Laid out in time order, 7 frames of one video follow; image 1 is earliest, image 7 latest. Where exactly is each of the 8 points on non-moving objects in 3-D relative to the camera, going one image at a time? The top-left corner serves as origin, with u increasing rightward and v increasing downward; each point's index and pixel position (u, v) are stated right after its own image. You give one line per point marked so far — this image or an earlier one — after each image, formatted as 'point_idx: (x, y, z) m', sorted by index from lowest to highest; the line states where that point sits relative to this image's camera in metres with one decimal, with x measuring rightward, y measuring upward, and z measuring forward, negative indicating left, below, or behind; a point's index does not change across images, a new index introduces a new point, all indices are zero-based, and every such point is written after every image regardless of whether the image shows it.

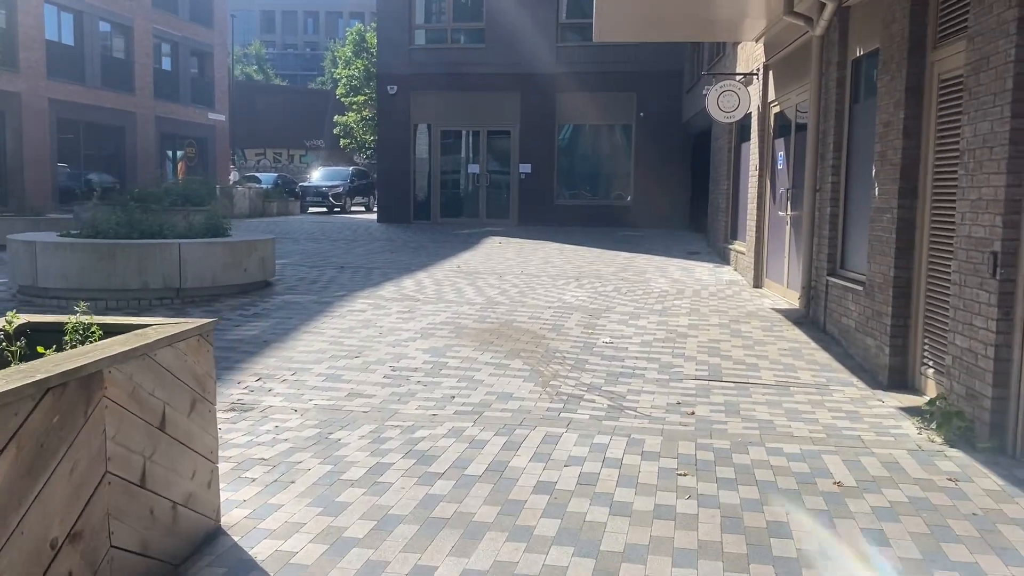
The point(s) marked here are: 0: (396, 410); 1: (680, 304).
0: (-0.9, -0.9, +6.6) m
1: (+2.1, -0.2, +10.9) m
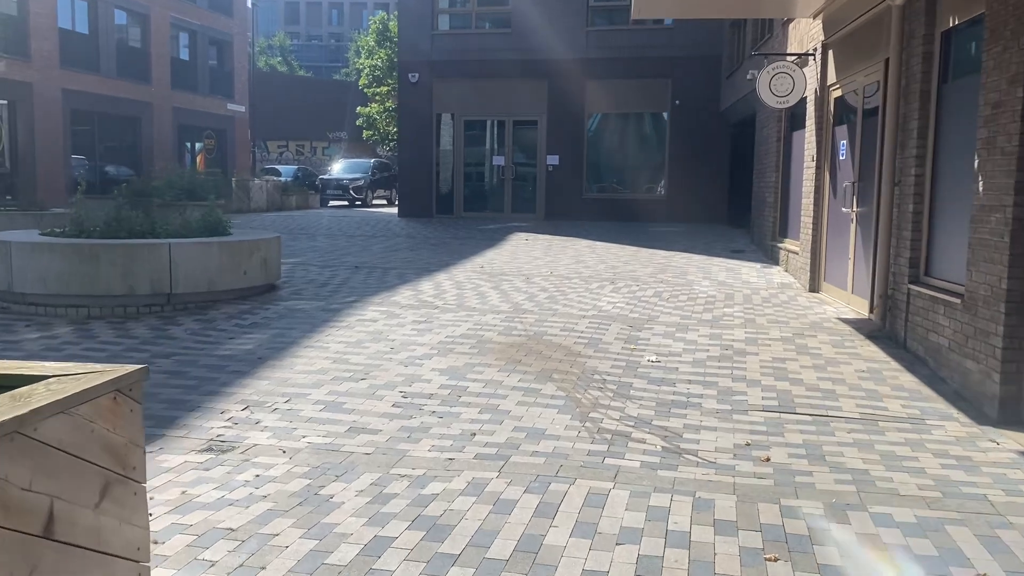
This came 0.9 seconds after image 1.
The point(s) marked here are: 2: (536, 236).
0: (-0.7, -1.0, +5.5) m
1: (+2.4, -0.3, +9.7) m
2: (+0.5, +1.1, +18.3) m
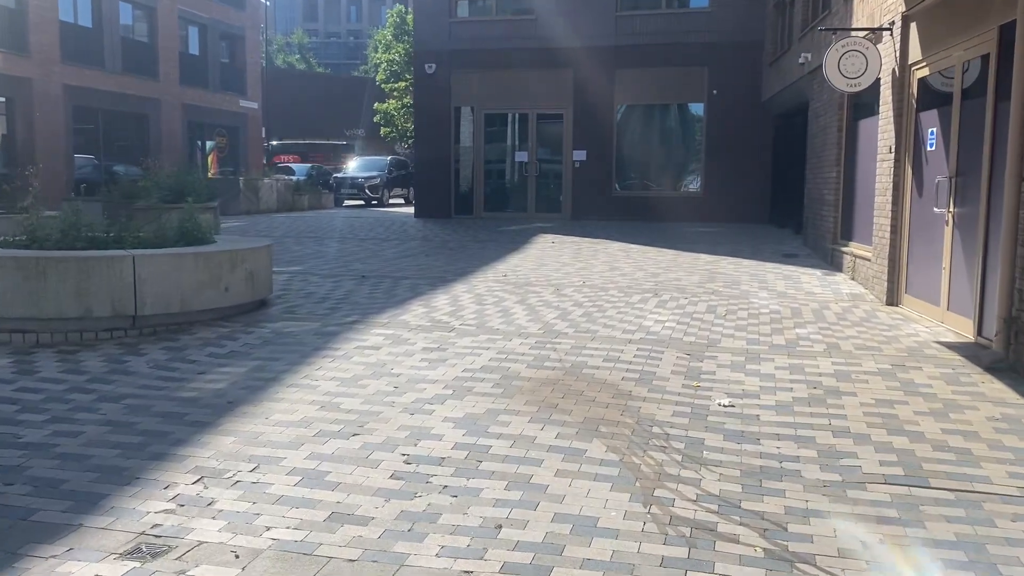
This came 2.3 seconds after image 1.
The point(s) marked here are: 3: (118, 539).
0: (-0.5, -1.2, +3.9) m
1: (+2.7, -0.4, +8.1) m
2: (+1.0, +0.9, +16.7) m
3: (-1.8, -1.2, +4.1) m
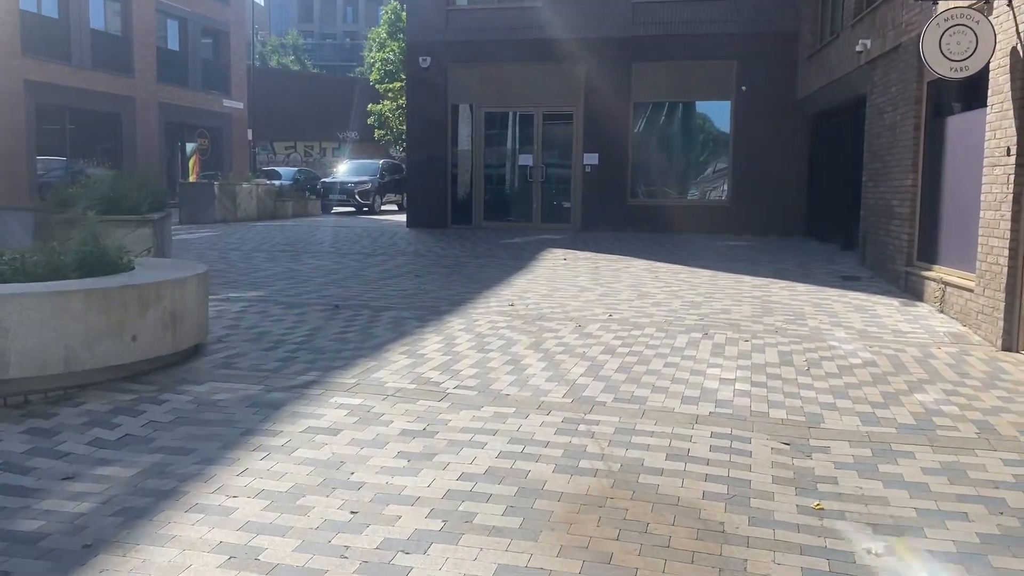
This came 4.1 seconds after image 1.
0: (-0.4, -1.5, +1.7) m
1: (+2.8, -0.8, +5.8) m
2: (+1.1, +0.5, +14.5) m
3: (-1.7, -1.5, +1.9) m
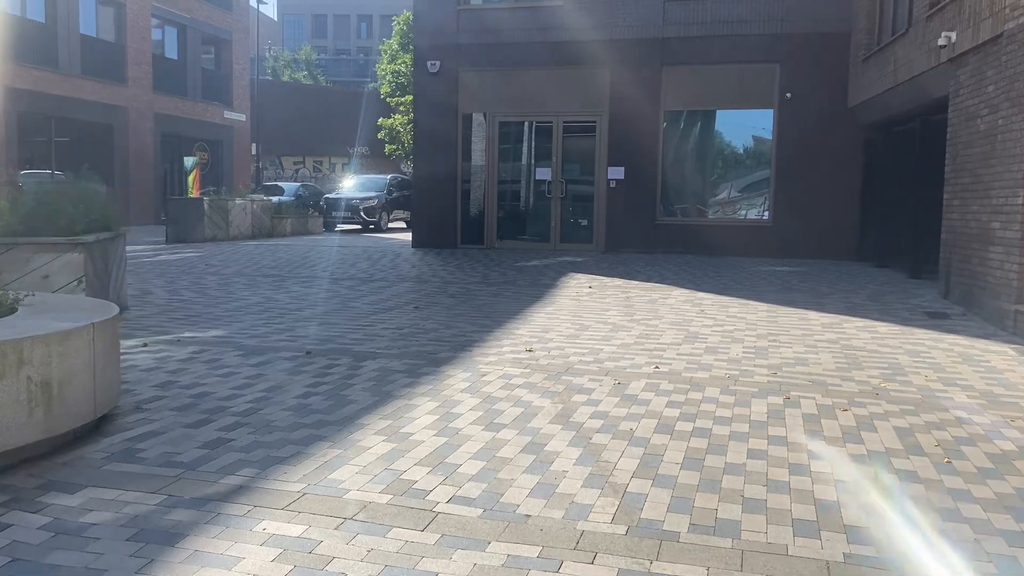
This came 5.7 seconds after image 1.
0: (-0.3, -1.7, -0.3) m
1: (+2.9, -1.1, +3.8) m
2: (+1.3, +0.1, +12.5) m
3: (-1.7, -1.7, -0.1) m
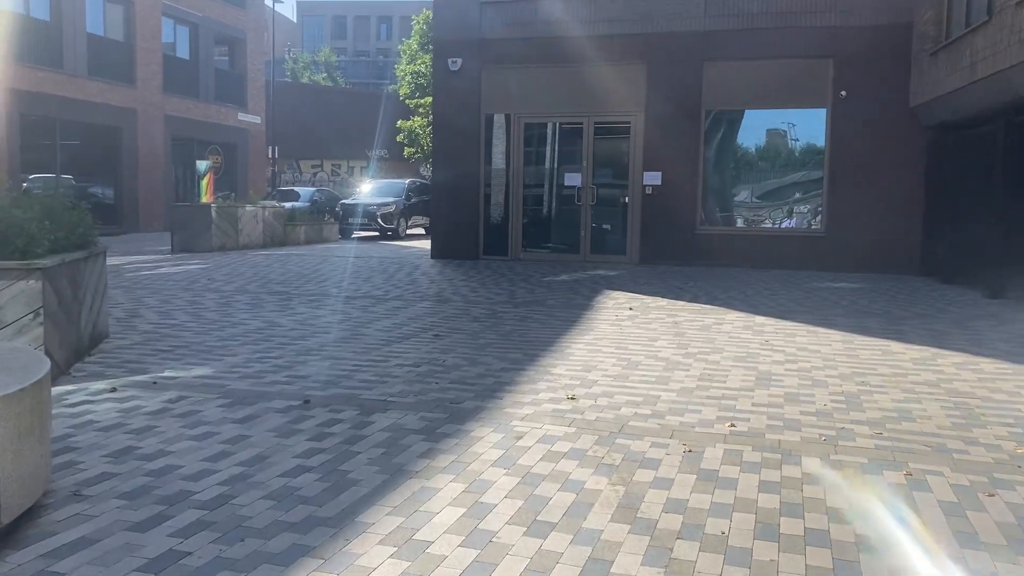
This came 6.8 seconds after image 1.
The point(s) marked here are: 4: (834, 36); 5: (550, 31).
0: (-0.2, -1.9, -1.6) m
1: (+3.1, -1.3, +2.4) m
2: (+1.7, -0.2, +11.2) m
3: (-1.6, -1.9, -1.4) m
4: (+5.4, +4.2, +14.9) m
5: (+0.7, +4.7, +16.1) m
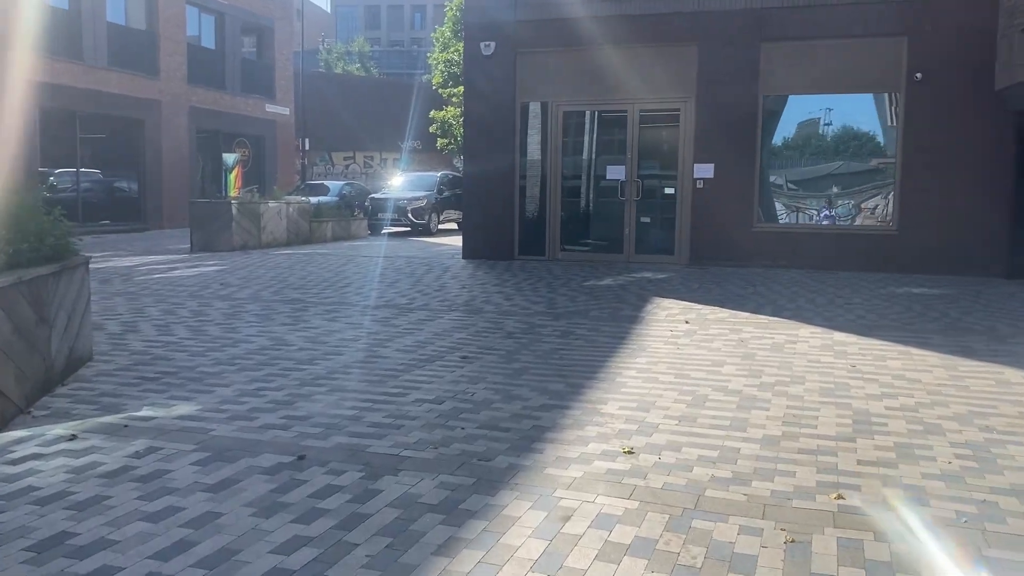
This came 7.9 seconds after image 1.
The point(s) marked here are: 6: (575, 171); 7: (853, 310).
0: (-0.3, -2.2, -2.8) m
1: (+3.2, -1.5, +1.1) m
2: (+2.1, -0.3, +9.8) m
3: (-1.6, -2.2, -2.5) m
4: (+6.0, +4.2, +13.4) m
5: (+1.3, +4.6, +14.8) m
6: (+1.1, +2.0, +15.3) m
7: (+3.9, -0.3, +10.0) m
